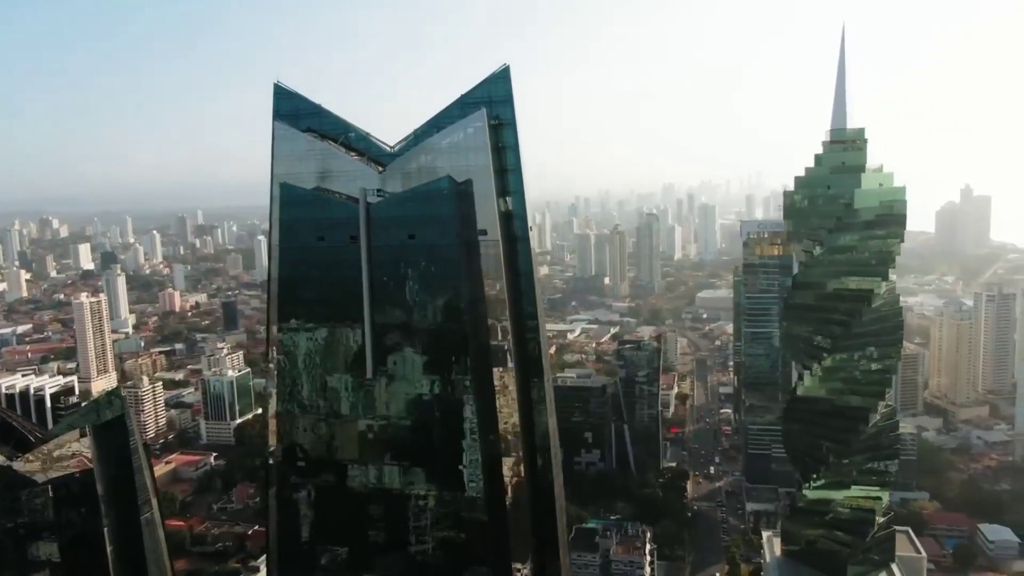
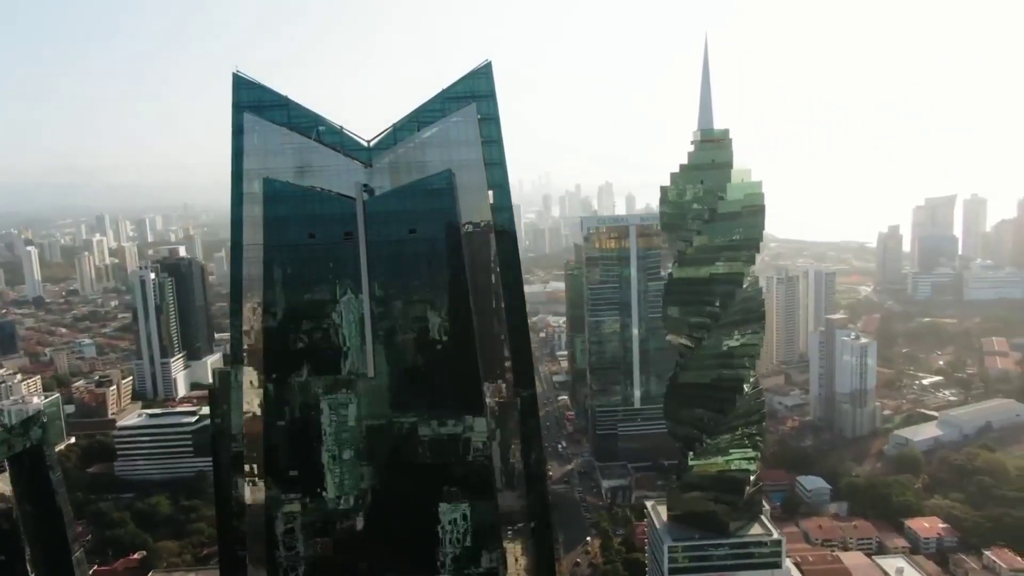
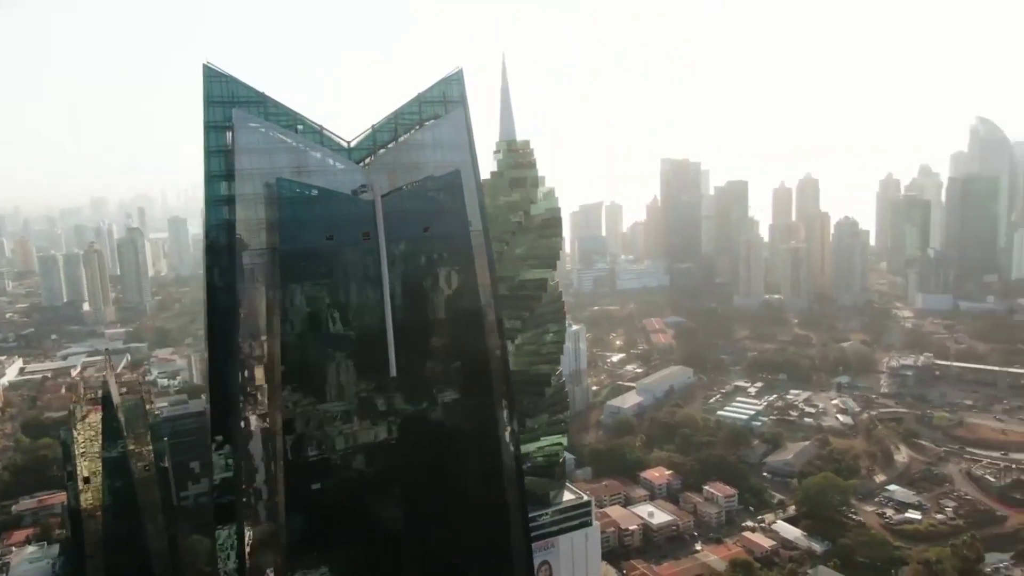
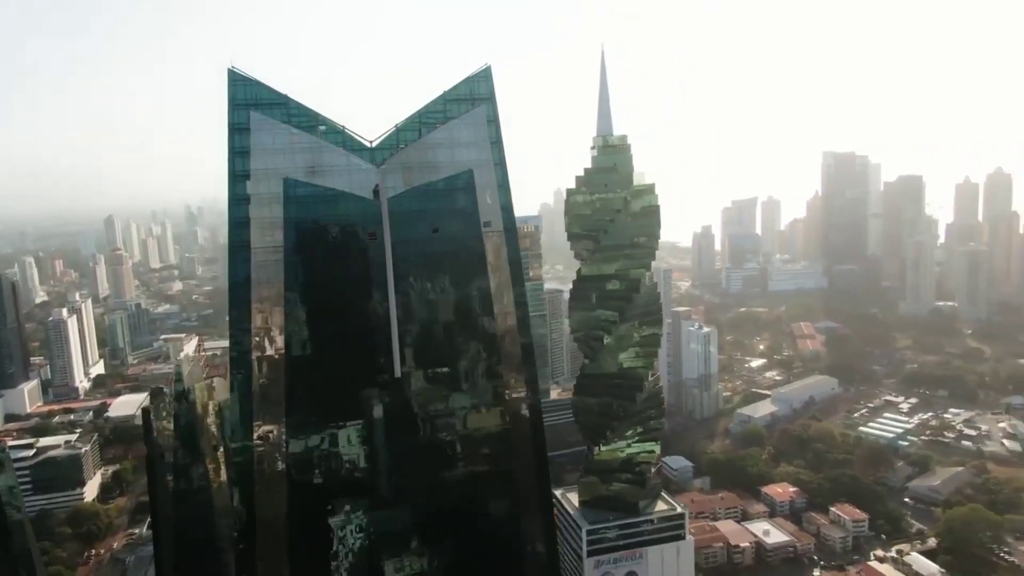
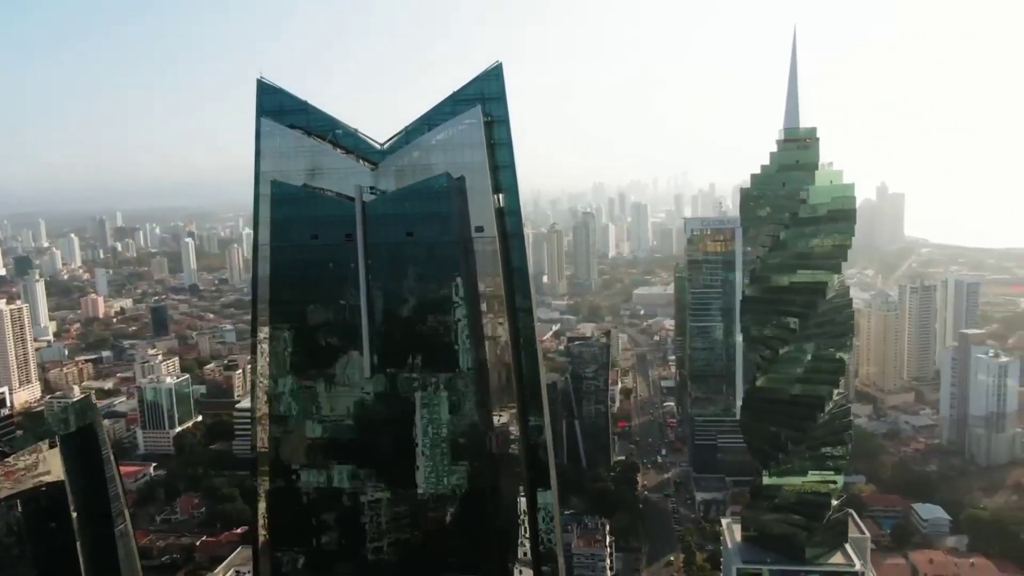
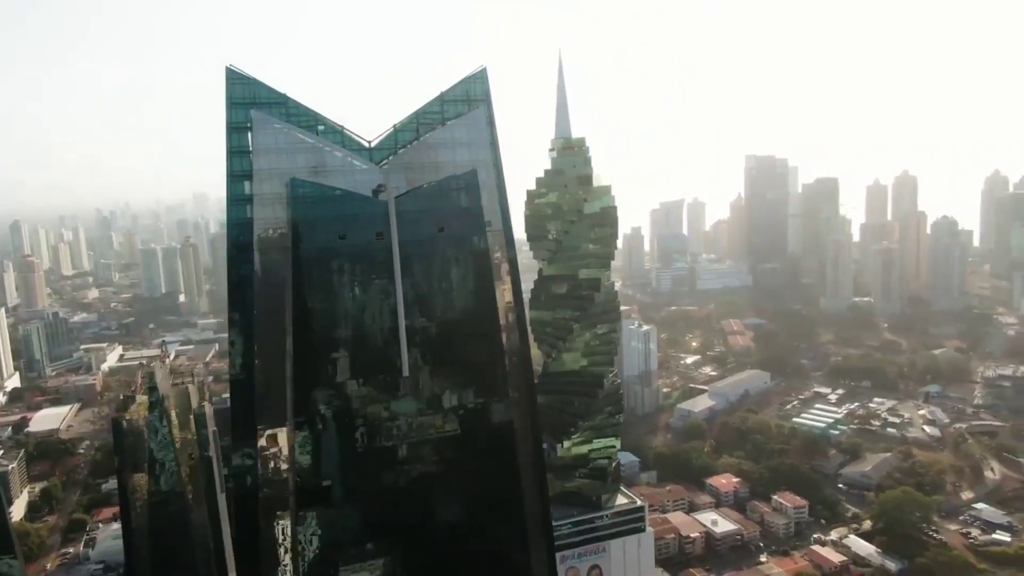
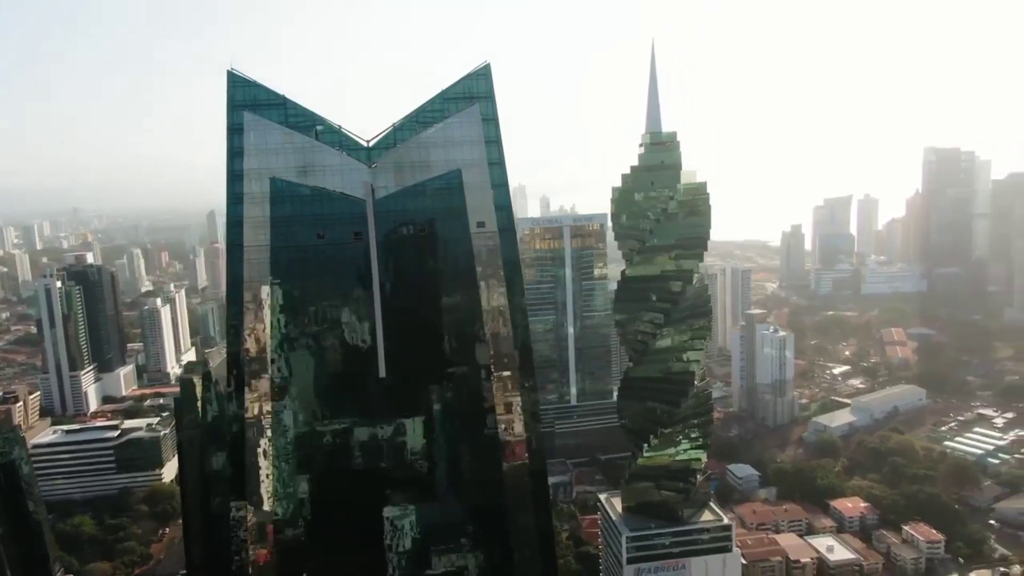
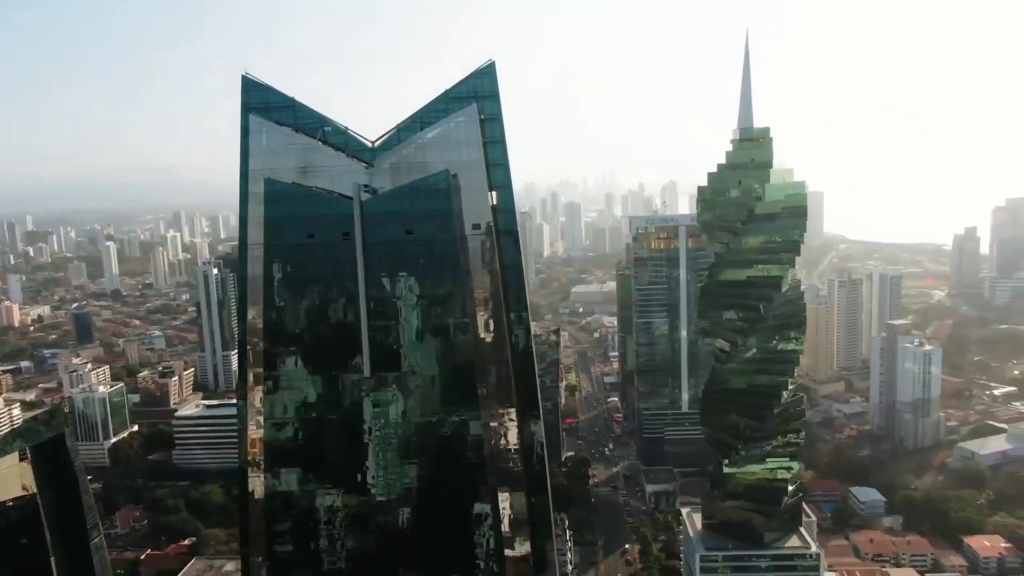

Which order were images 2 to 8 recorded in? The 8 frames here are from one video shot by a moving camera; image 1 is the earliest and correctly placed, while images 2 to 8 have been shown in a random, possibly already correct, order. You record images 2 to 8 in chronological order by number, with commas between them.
5, 8, 2, 7, 4, 6, 3
